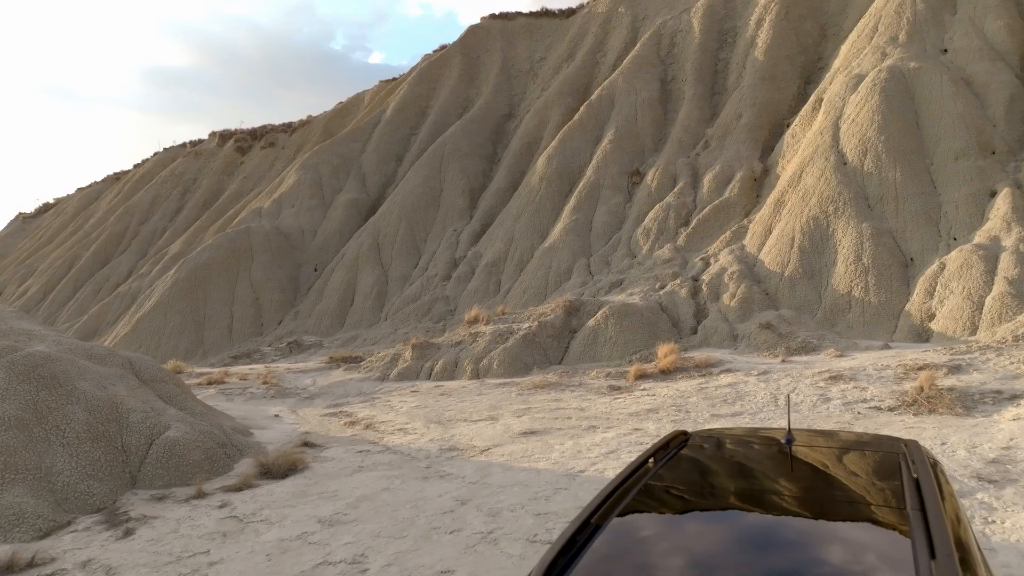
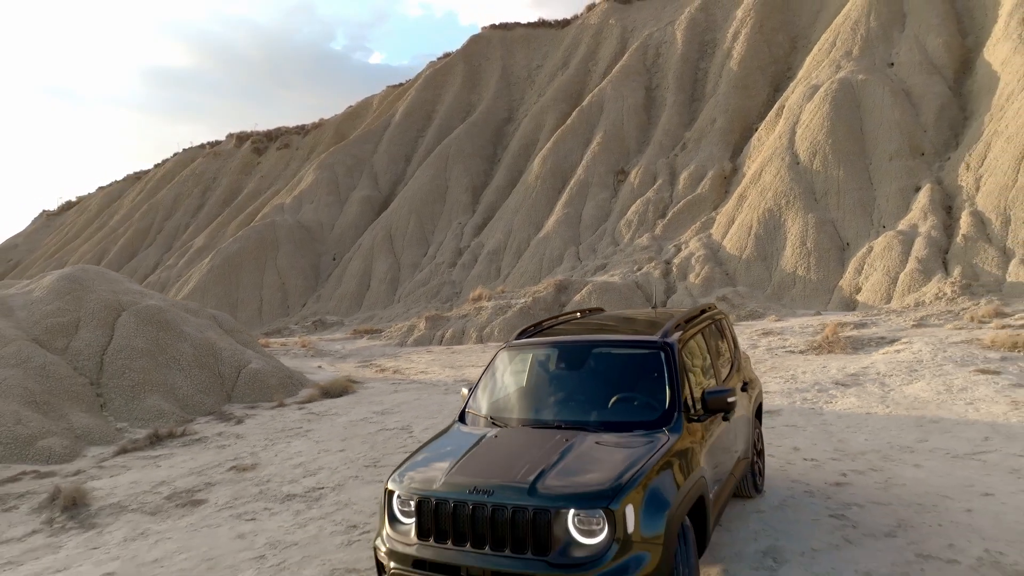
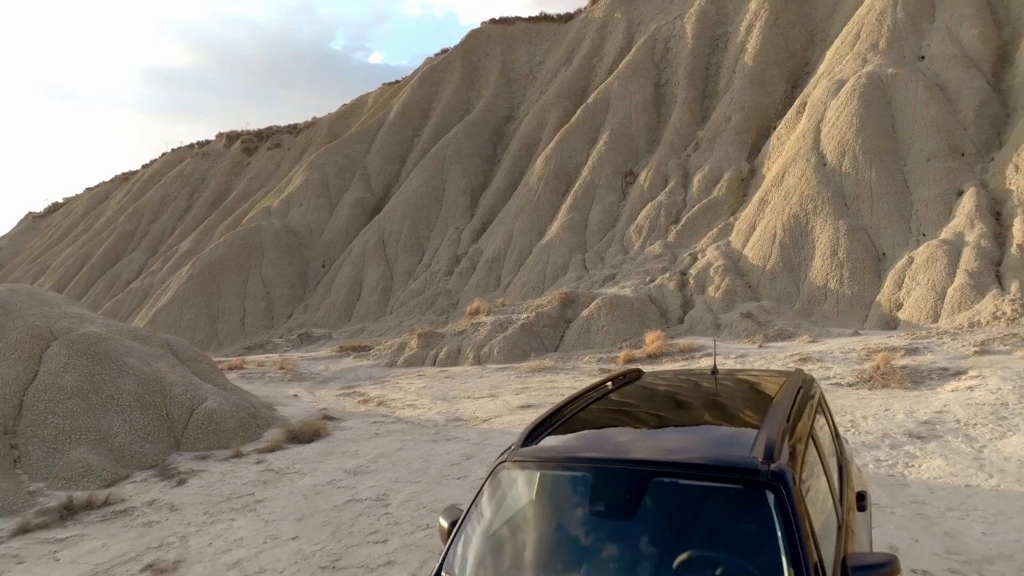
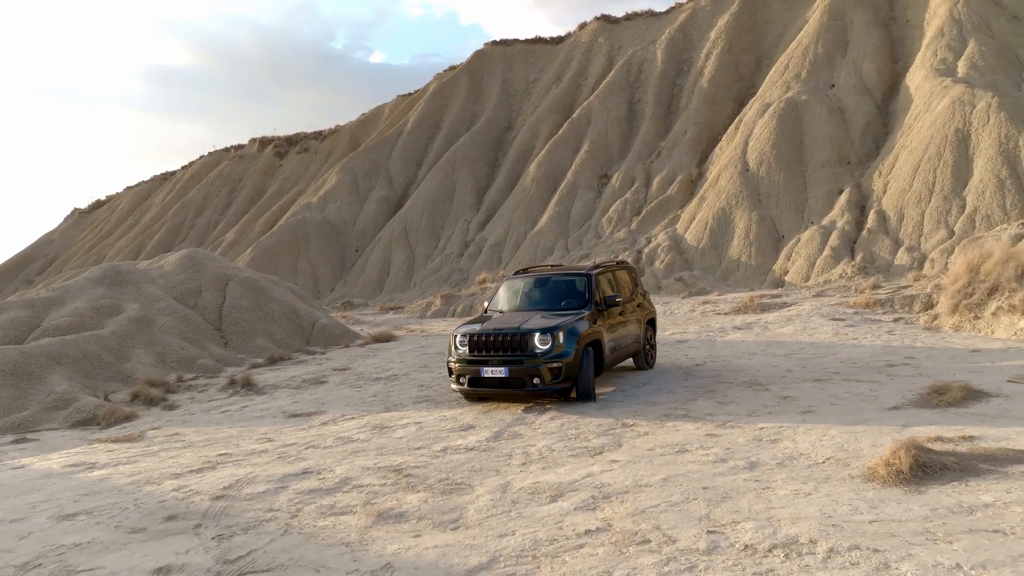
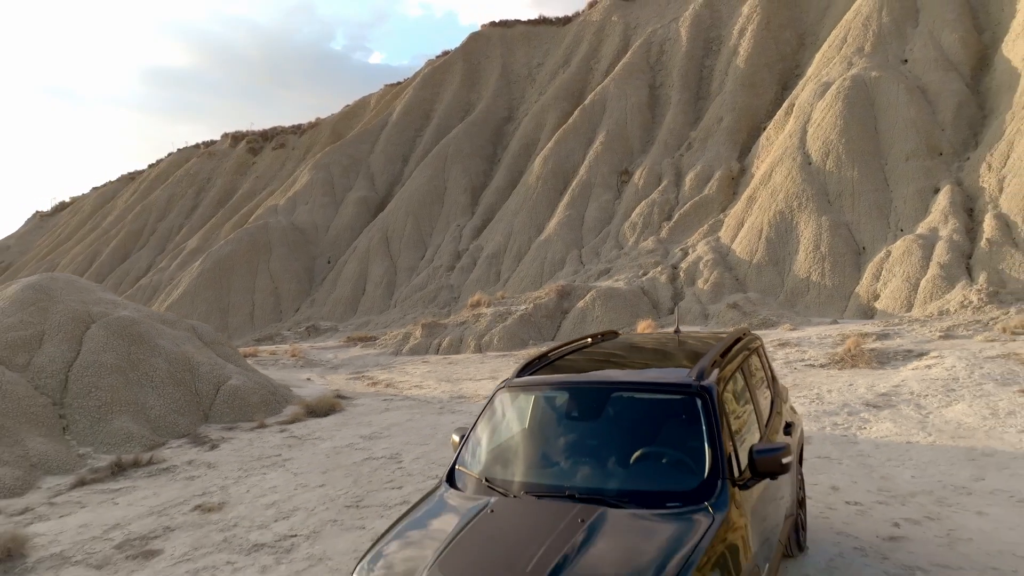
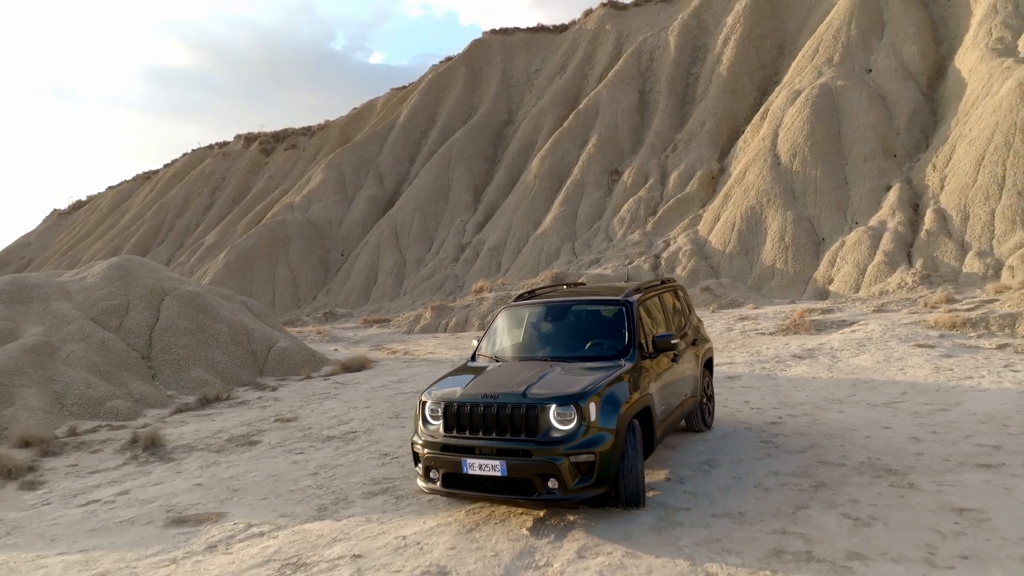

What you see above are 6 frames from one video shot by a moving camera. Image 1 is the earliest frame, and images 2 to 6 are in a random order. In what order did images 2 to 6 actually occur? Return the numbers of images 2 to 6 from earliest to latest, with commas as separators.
3, 5, 2, 6, 4
